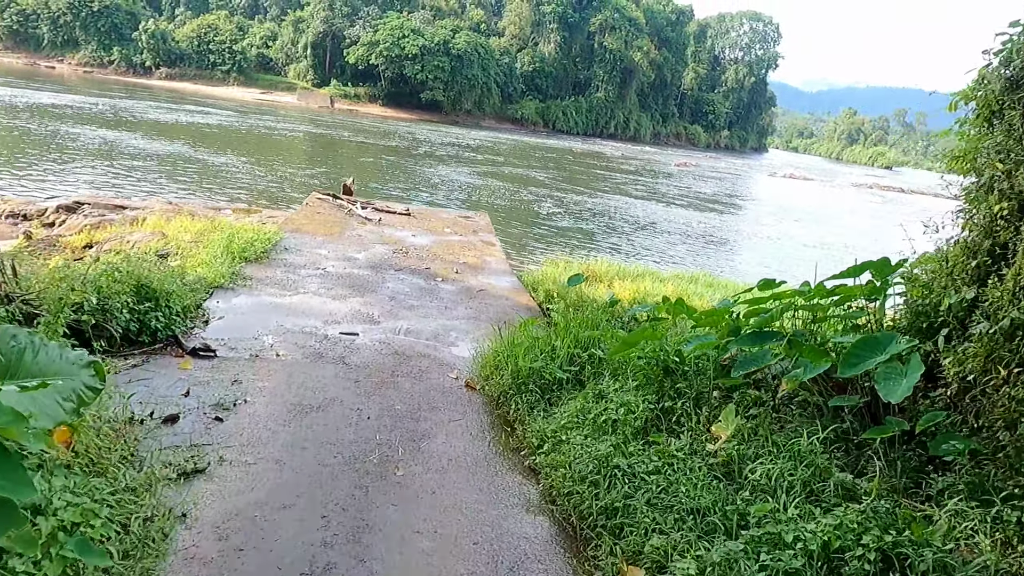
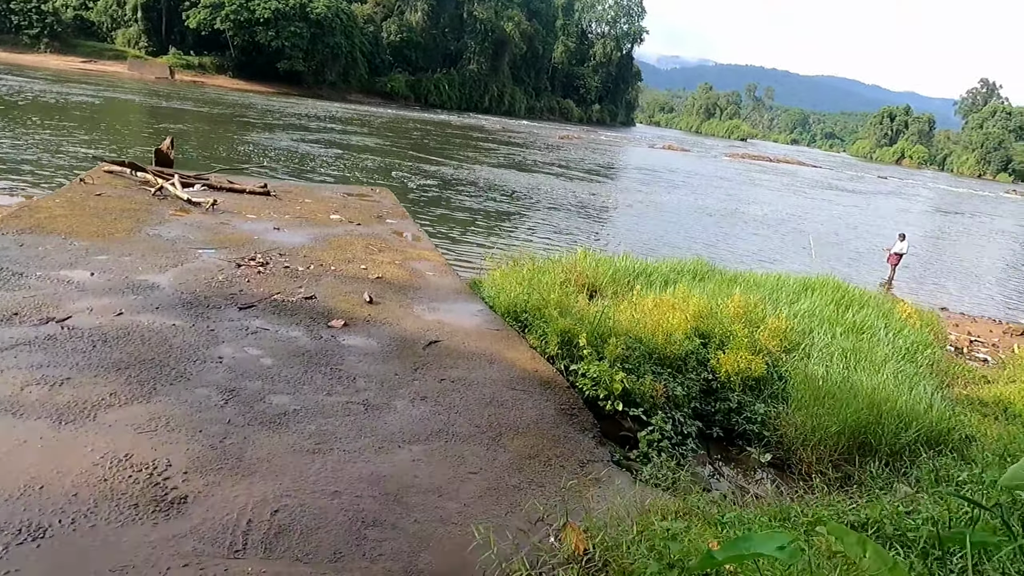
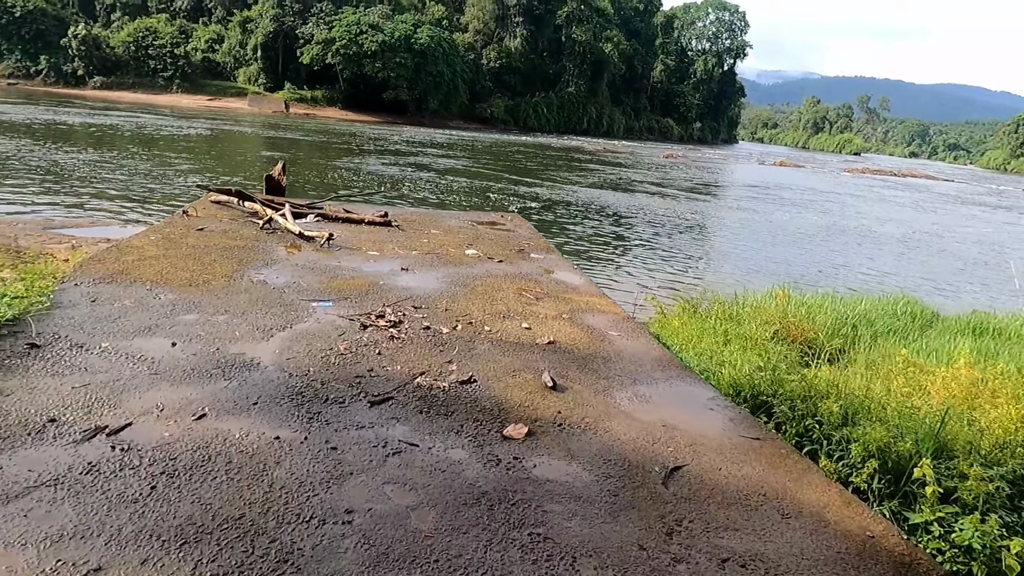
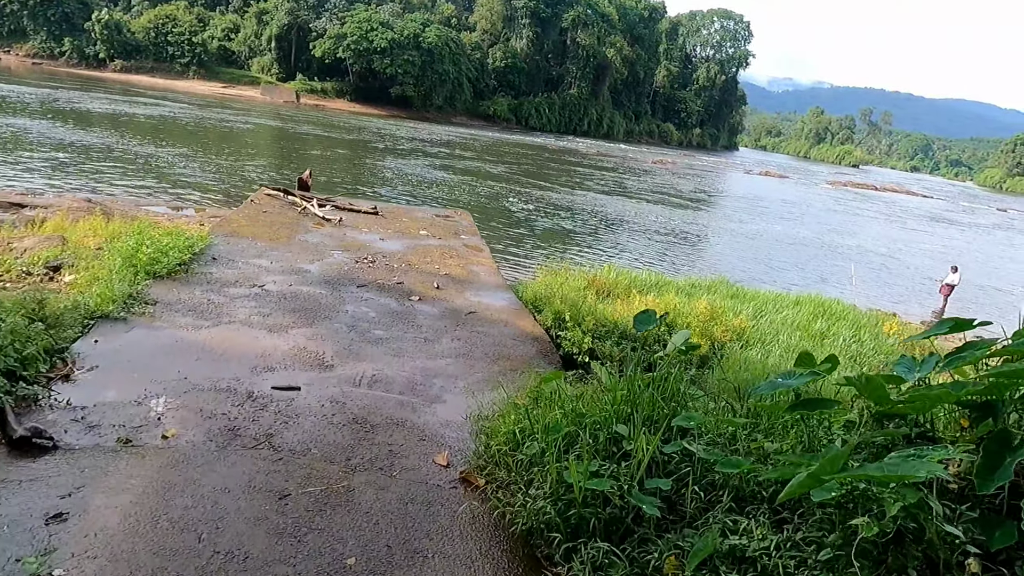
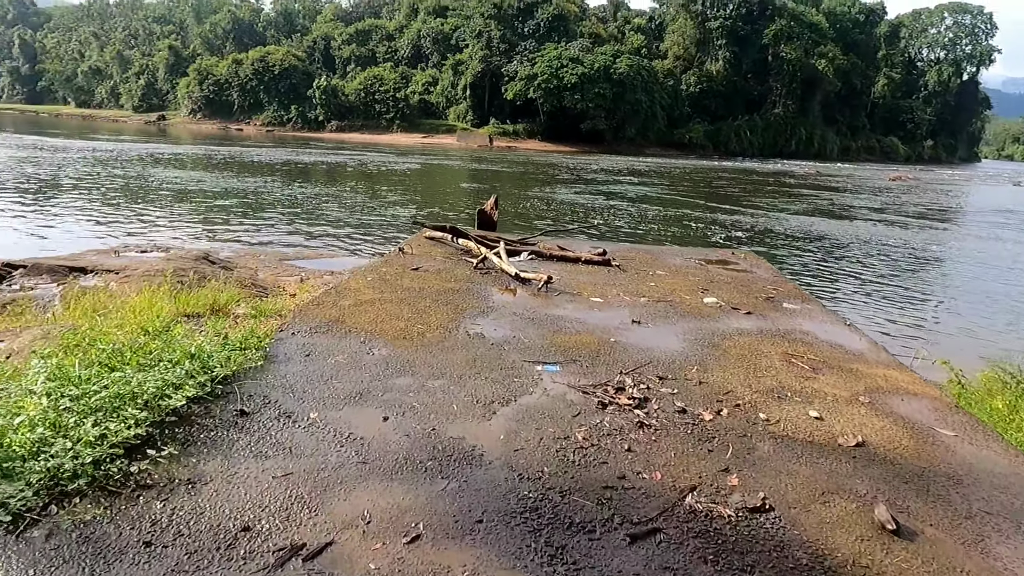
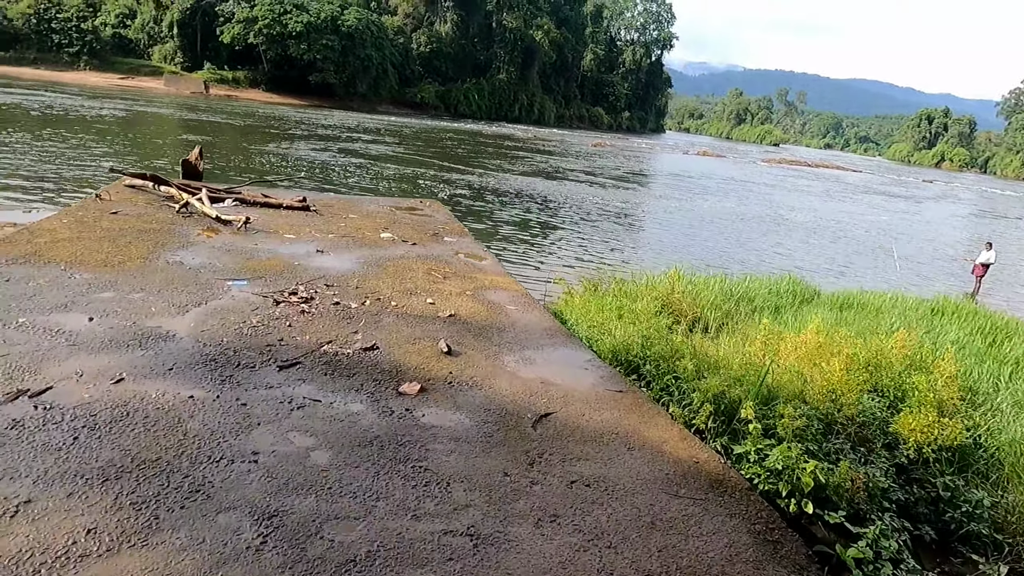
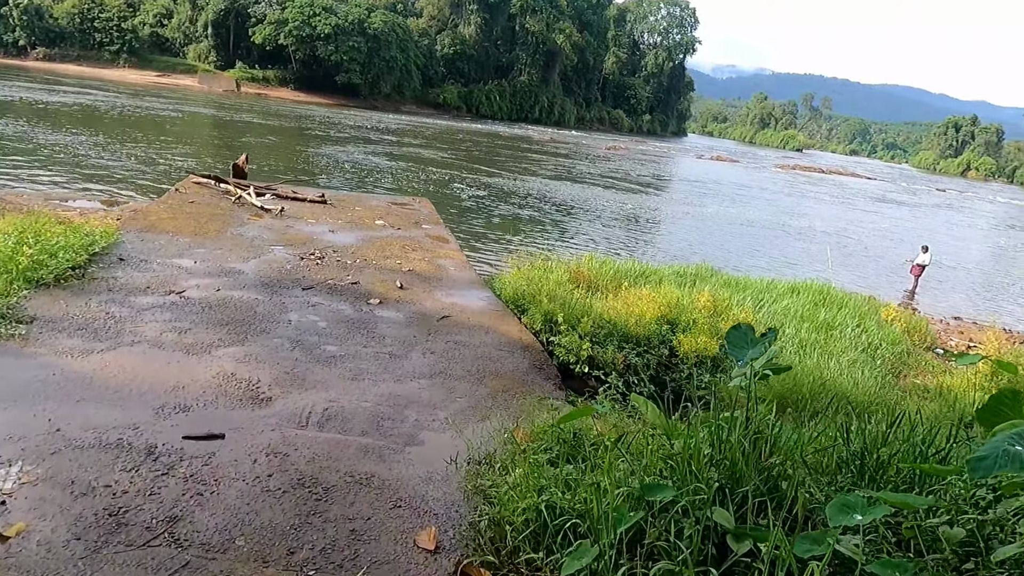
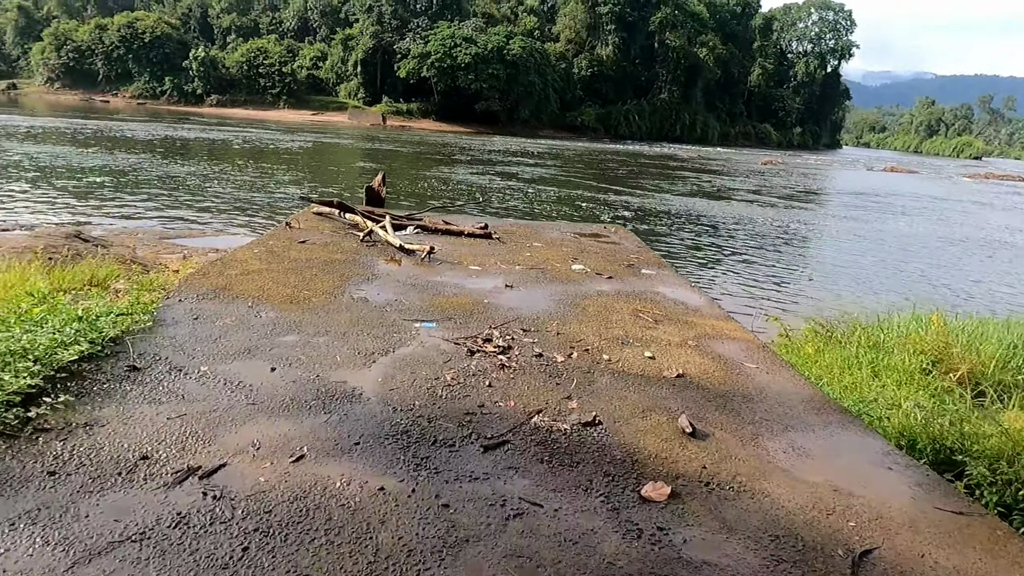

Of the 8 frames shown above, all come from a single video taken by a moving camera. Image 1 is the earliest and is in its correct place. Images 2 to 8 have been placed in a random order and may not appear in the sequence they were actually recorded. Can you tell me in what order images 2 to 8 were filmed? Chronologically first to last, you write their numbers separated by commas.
4, 7, 2, 6, 3, 8, 5
